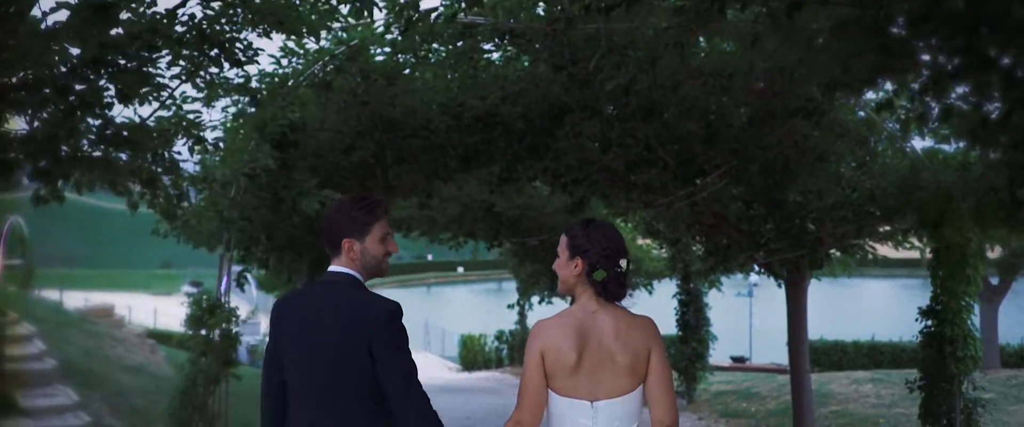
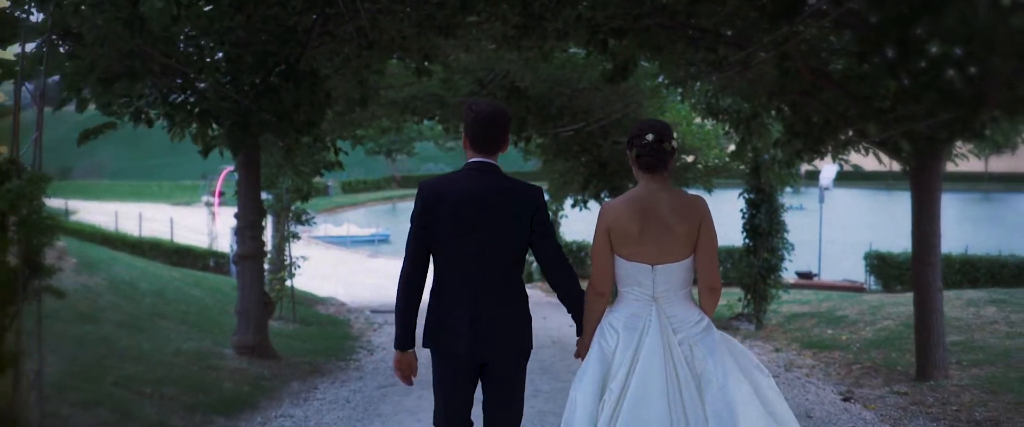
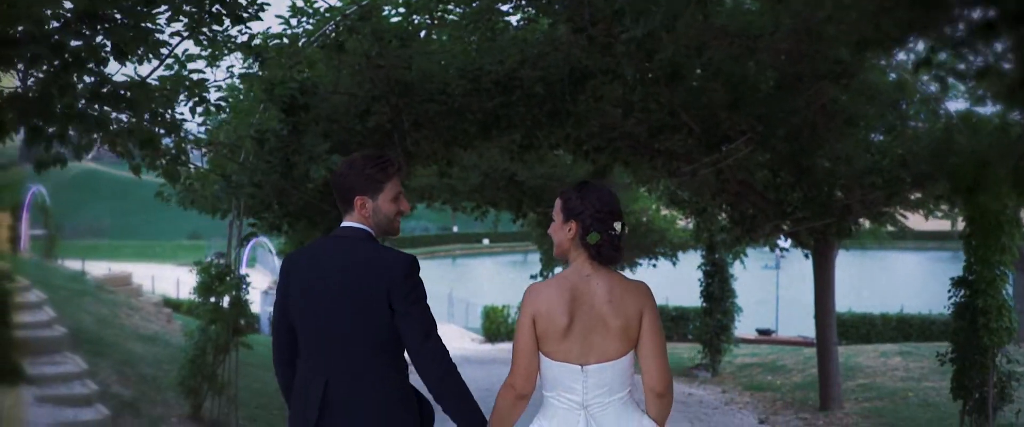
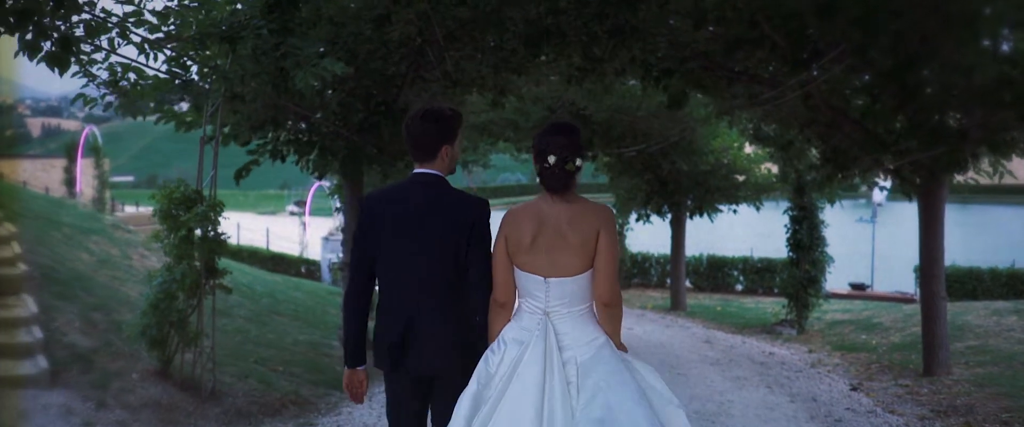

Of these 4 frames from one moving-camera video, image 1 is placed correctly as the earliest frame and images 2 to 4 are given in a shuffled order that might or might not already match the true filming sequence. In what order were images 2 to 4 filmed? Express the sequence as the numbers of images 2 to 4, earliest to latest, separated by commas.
3, 4, 2
